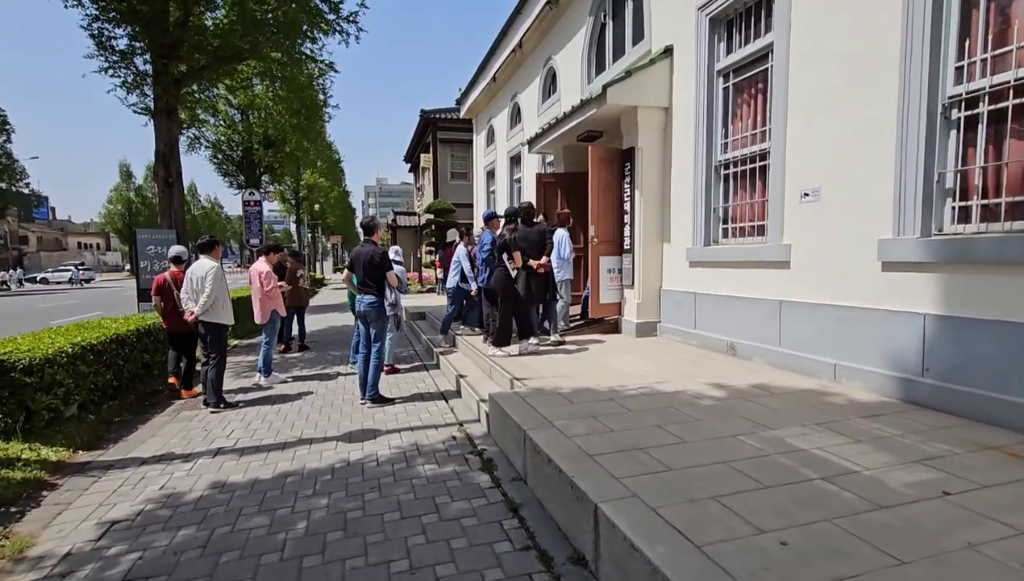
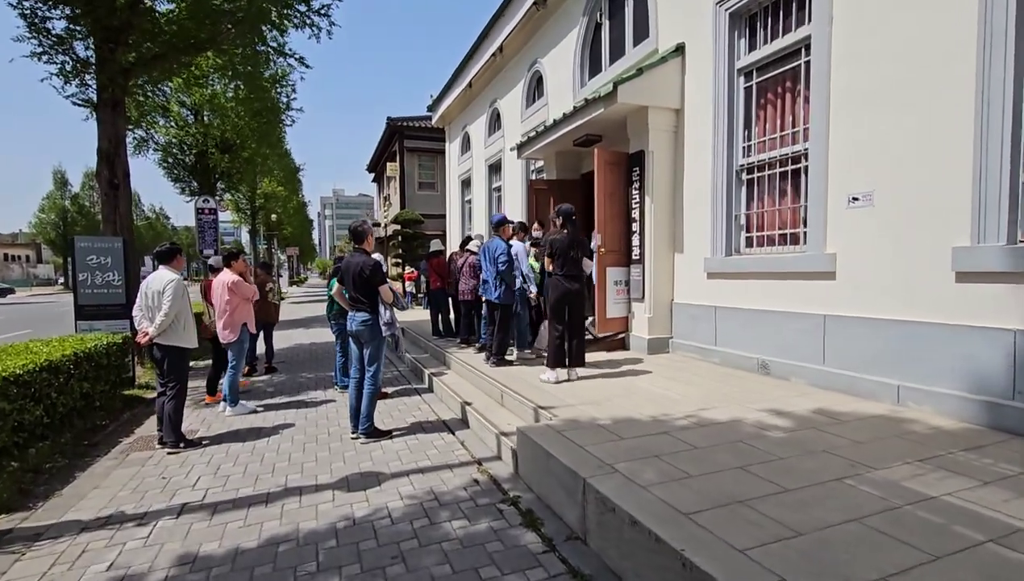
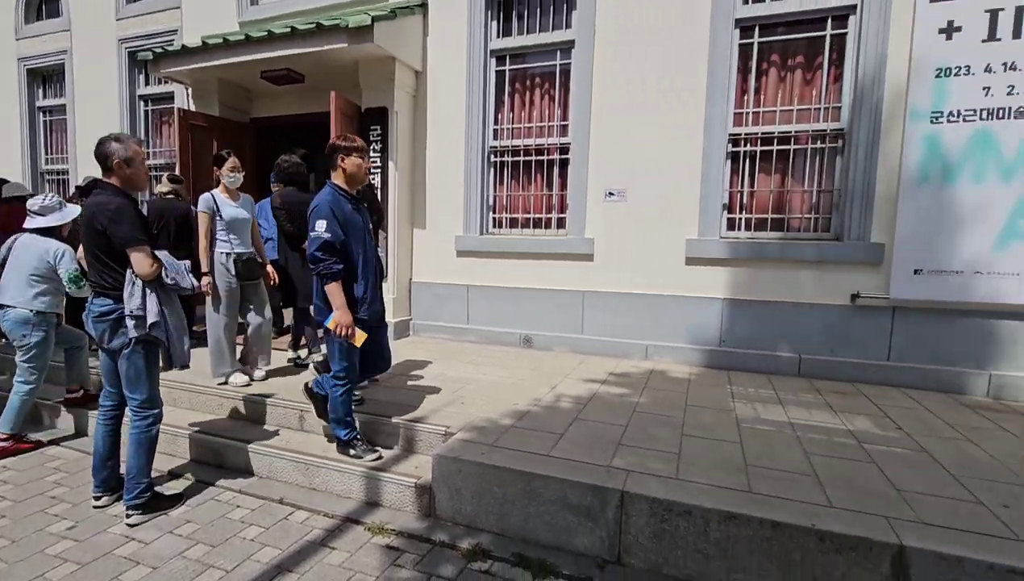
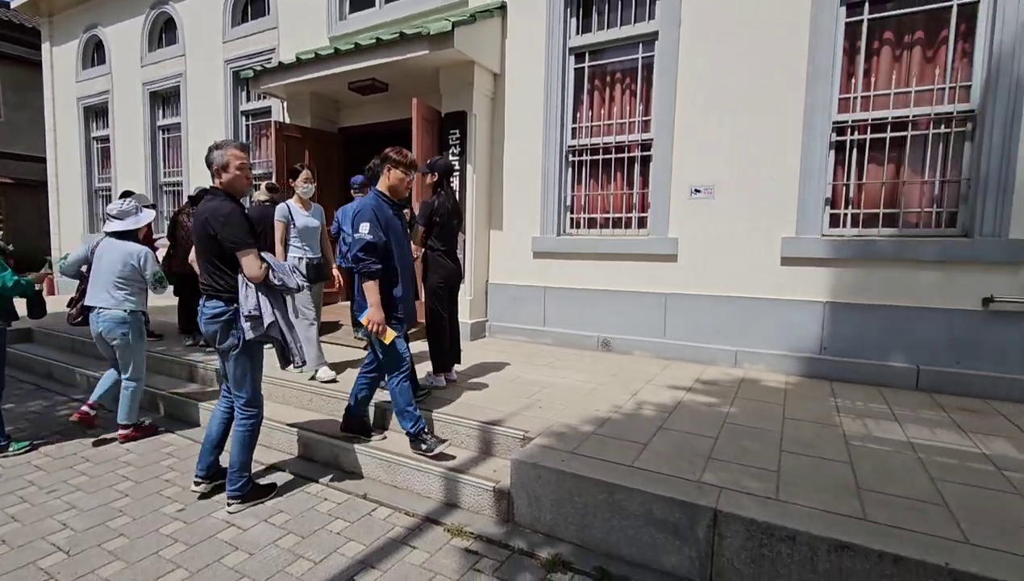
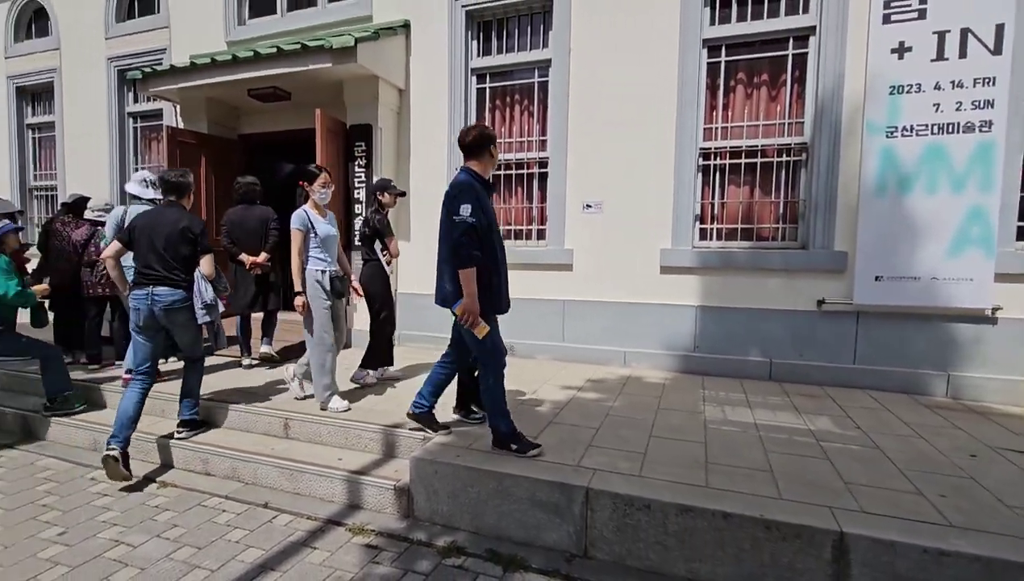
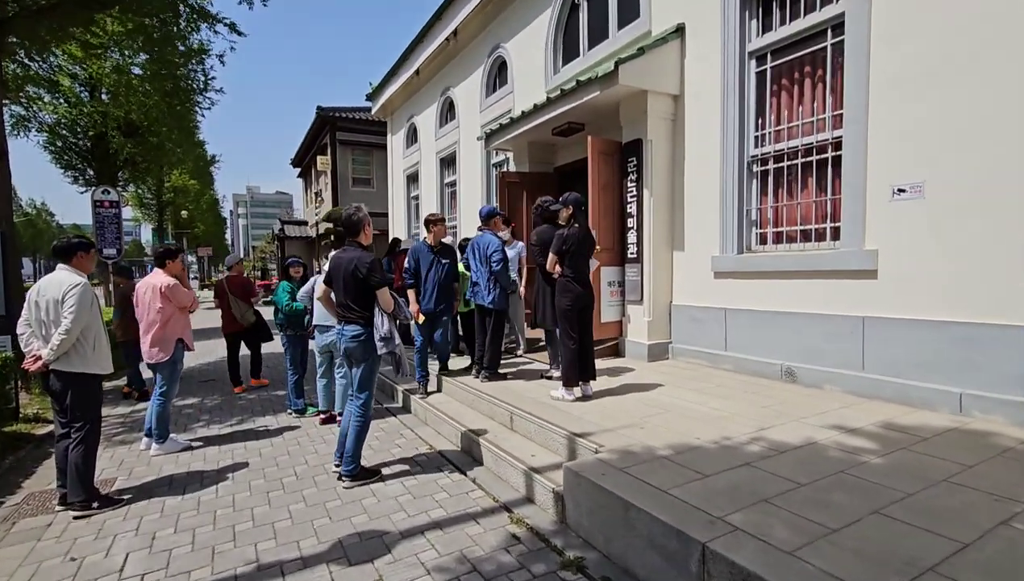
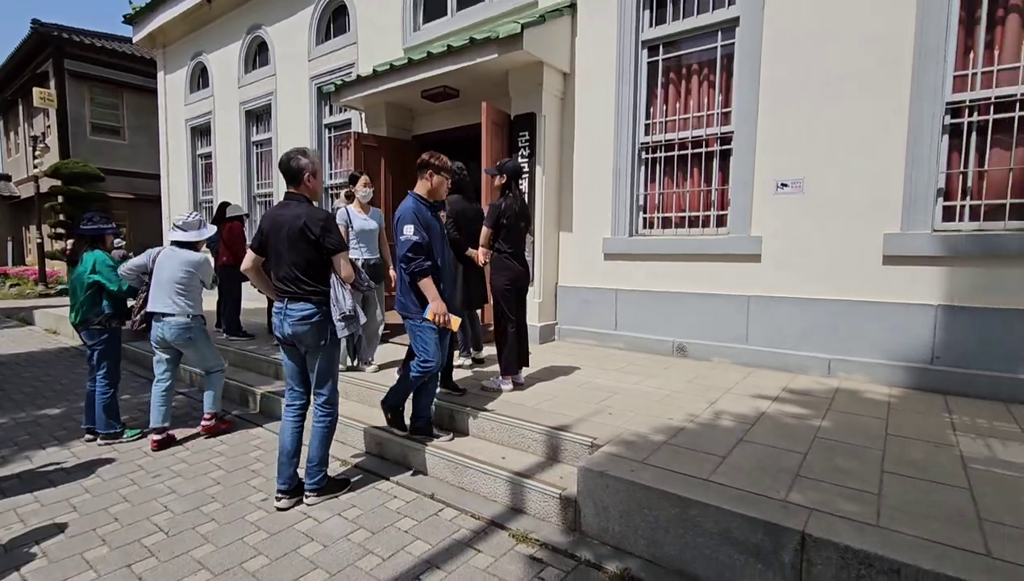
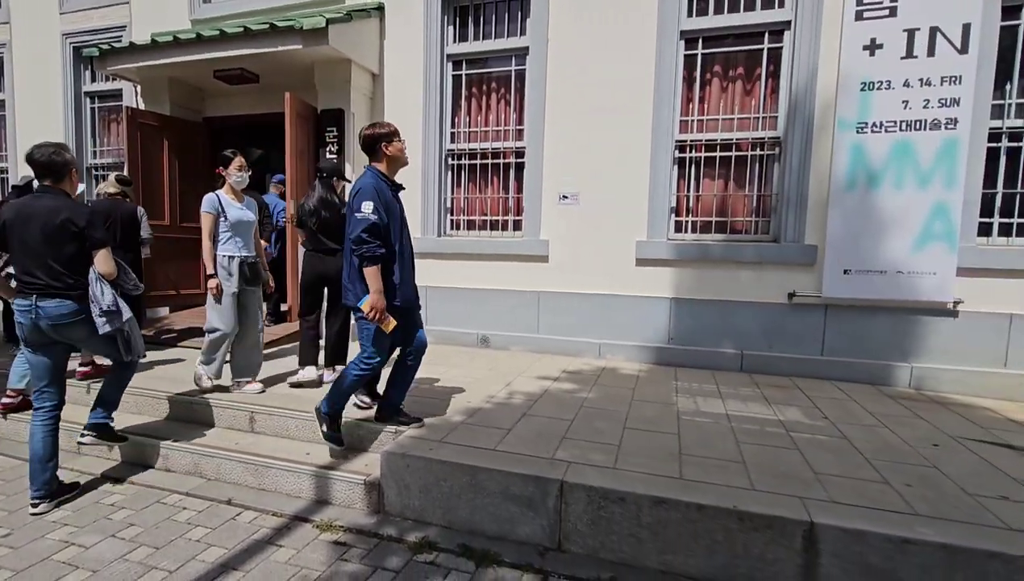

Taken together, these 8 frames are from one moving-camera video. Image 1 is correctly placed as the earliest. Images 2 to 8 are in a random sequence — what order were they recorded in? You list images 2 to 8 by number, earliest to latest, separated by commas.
2, 6, 7, 4, 3, 8, 5
